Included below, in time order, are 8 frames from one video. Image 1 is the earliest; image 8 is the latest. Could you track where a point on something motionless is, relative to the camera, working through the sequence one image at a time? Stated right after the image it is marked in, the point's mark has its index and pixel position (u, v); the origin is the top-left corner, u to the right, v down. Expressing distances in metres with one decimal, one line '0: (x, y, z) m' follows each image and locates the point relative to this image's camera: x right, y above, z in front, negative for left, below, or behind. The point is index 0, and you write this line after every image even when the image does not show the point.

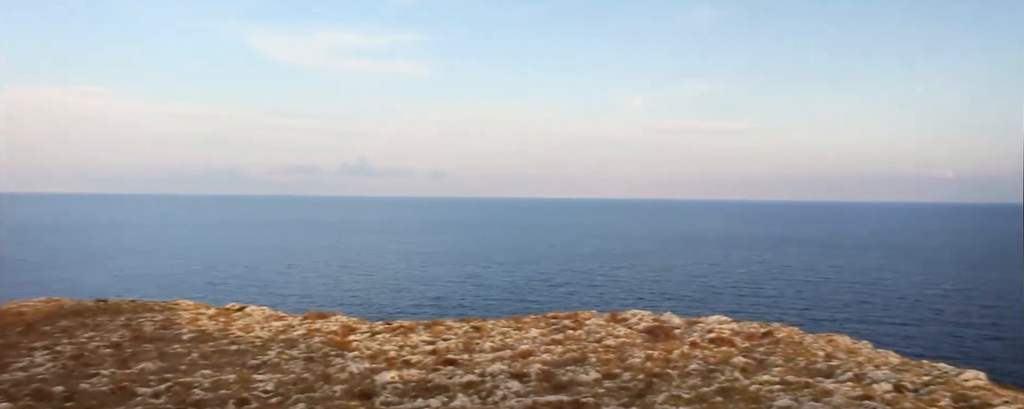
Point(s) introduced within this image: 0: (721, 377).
0: (+5.9, -5.0, +21.6) m
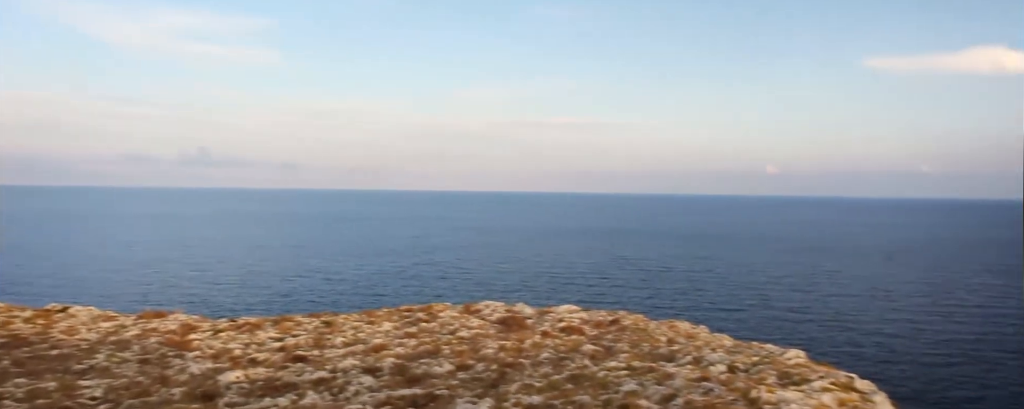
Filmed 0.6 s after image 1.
0: (+1.6, -4.8, +22.1) m
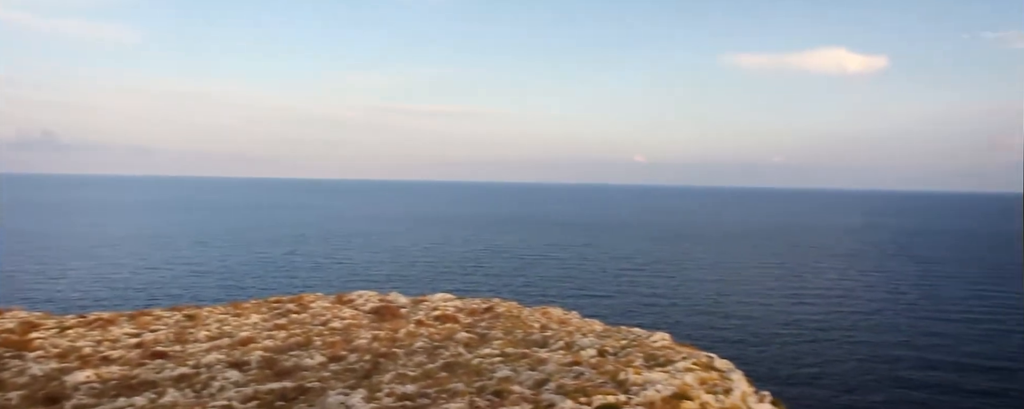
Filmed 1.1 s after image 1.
0: (-2.1, -4.5, +22.1) m
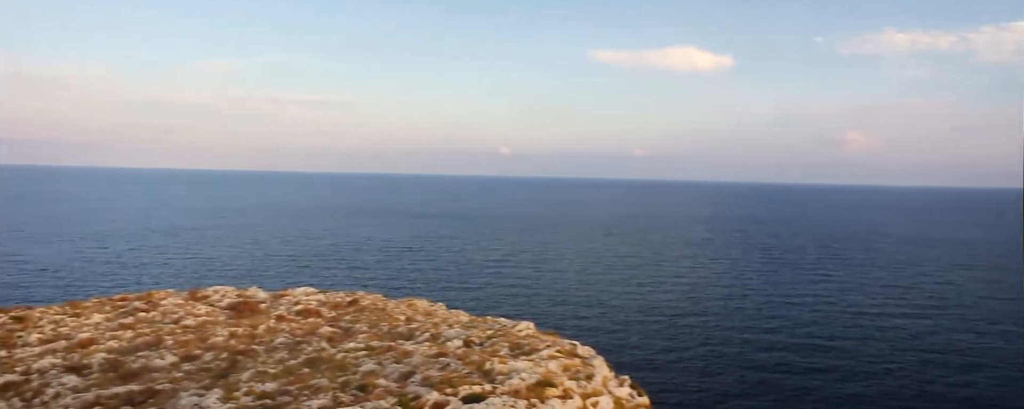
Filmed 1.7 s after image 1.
0: (-5.9, -4.2, +21.5) m
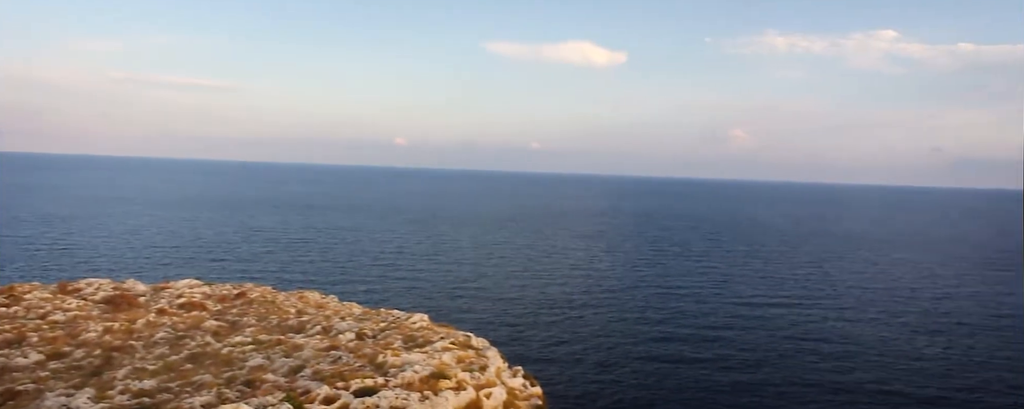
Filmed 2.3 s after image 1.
0: (-9.0, -3.9, +20.6) m
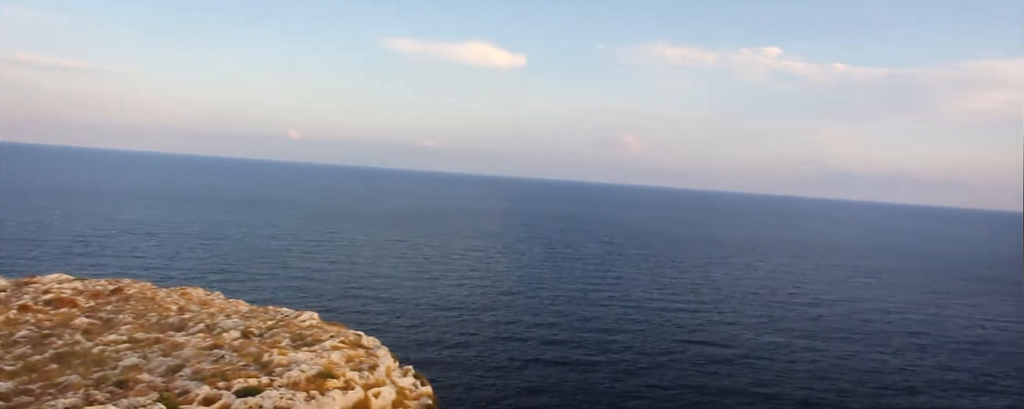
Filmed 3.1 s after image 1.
0: (-11.9, -3.6, +19.3) m
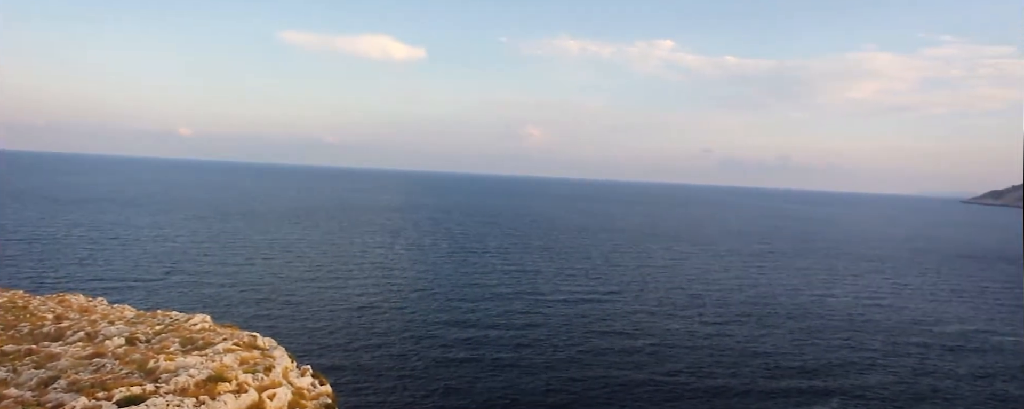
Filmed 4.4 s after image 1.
0: (-14.3, -3.7, +17.5) m
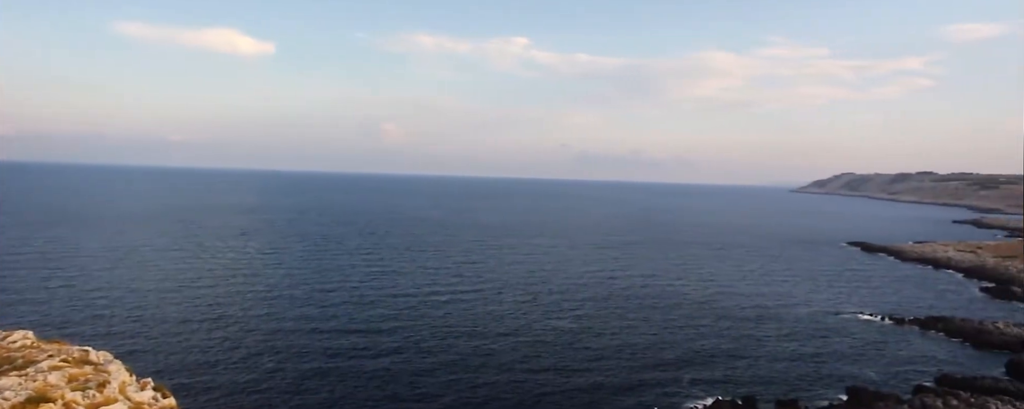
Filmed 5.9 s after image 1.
0: (-17.3, -3.9, +14.3) m
